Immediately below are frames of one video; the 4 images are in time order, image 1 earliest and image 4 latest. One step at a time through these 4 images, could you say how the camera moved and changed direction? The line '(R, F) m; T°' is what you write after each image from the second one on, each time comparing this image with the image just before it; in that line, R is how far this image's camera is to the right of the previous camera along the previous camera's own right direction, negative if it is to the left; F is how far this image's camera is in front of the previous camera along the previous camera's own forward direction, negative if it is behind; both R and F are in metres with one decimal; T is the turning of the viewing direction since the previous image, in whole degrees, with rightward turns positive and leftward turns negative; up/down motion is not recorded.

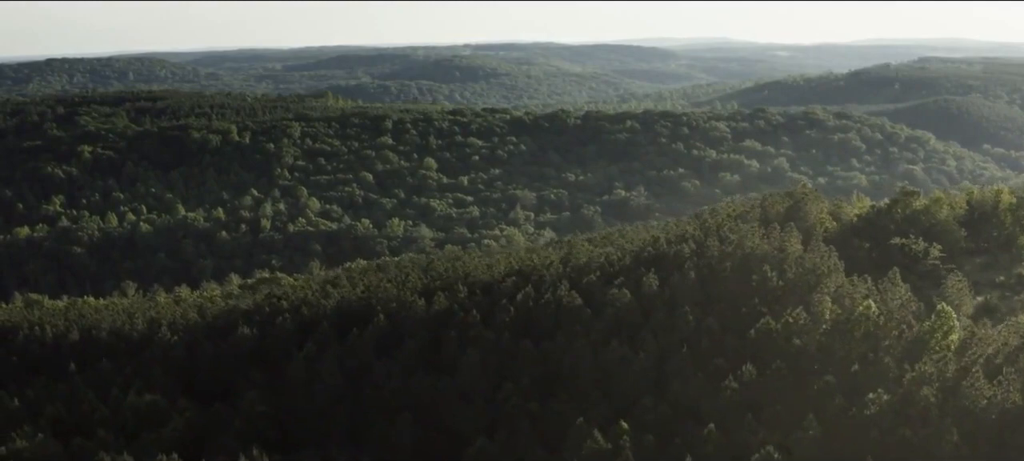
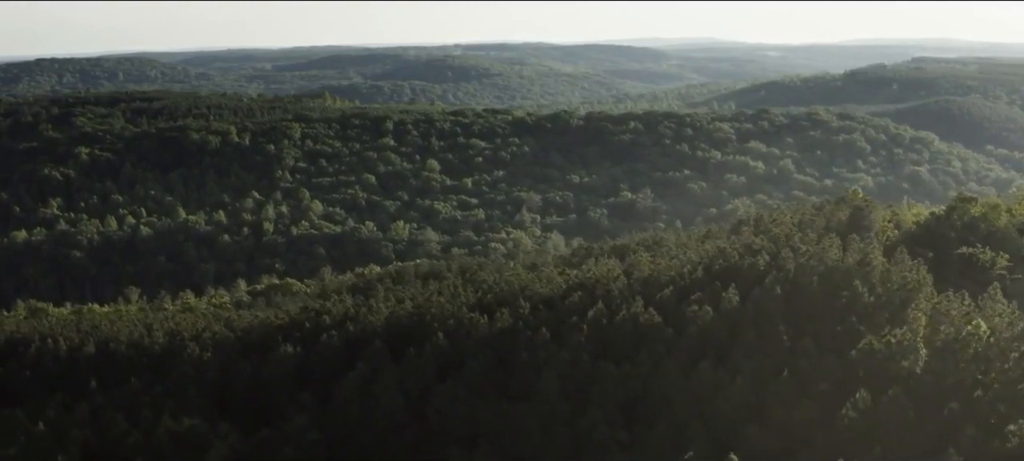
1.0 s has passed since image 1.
(-1.2, +1.0) m; +1°
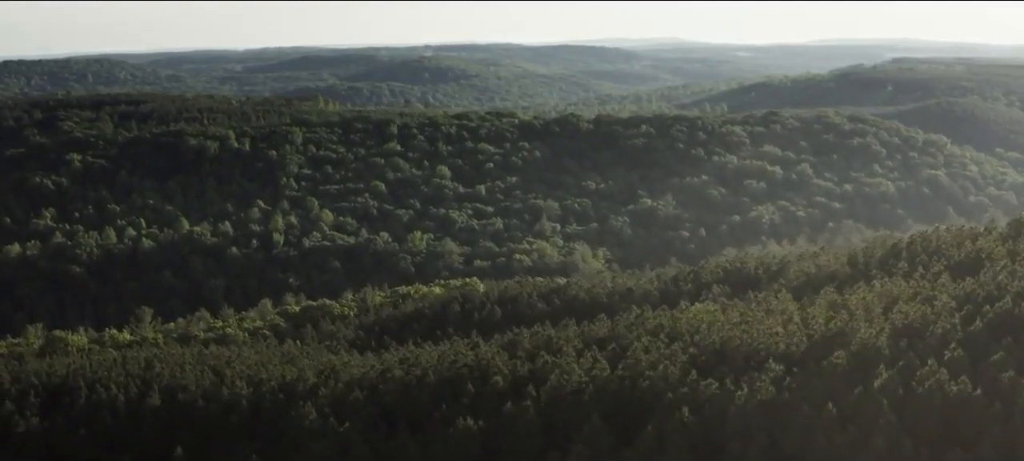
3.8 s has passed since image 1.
(-3.5, +3.1) m; +2°
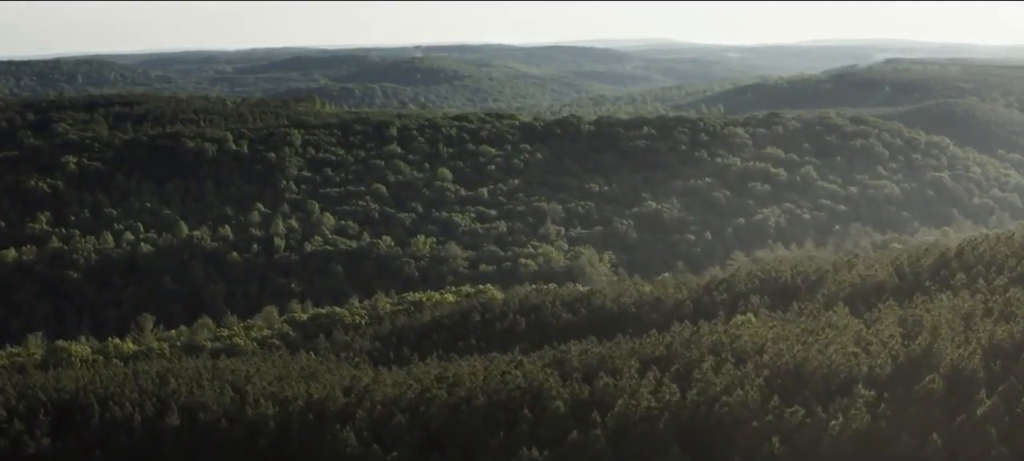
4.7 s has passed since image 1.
(-0.9, +0.9) m; +1°
